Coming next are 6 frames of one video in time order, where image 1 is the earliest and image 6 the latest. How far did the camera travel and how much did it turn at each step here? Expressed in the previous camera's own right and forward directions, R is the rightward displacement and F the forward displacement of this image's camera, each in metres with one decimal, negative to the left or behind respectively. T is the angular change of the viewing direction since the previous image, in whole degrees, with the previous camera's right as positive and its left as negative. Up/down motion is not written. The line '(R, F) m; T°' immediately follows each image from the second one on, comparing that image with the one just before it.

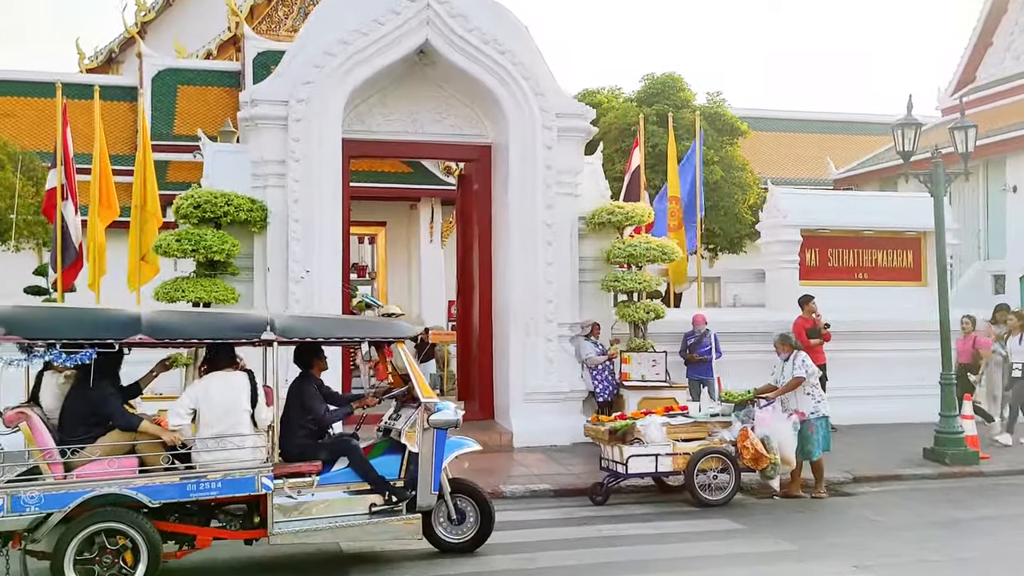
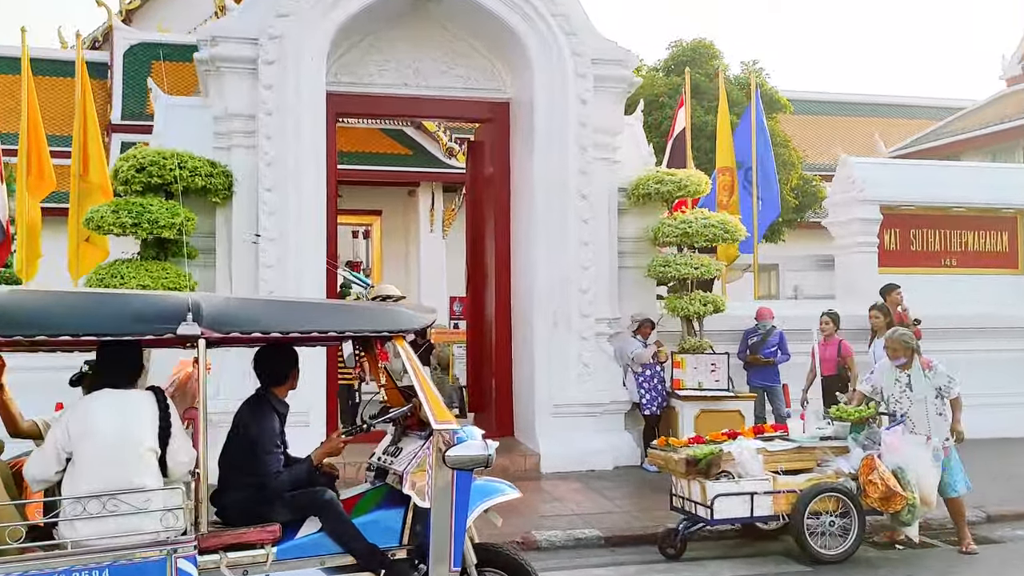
(-0.2, +2.1) m; 0°
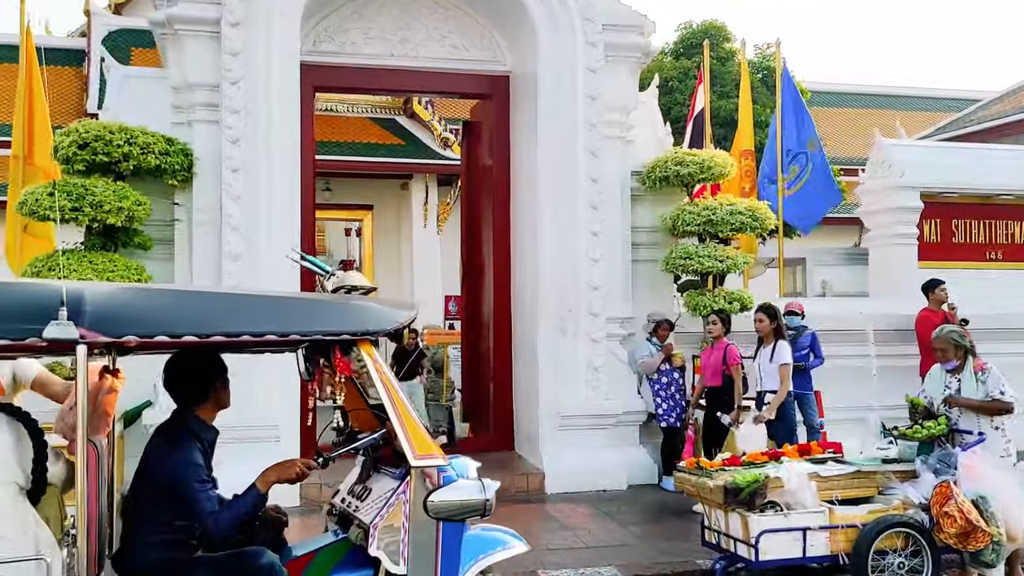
(0.0, +1.0) m; 0°
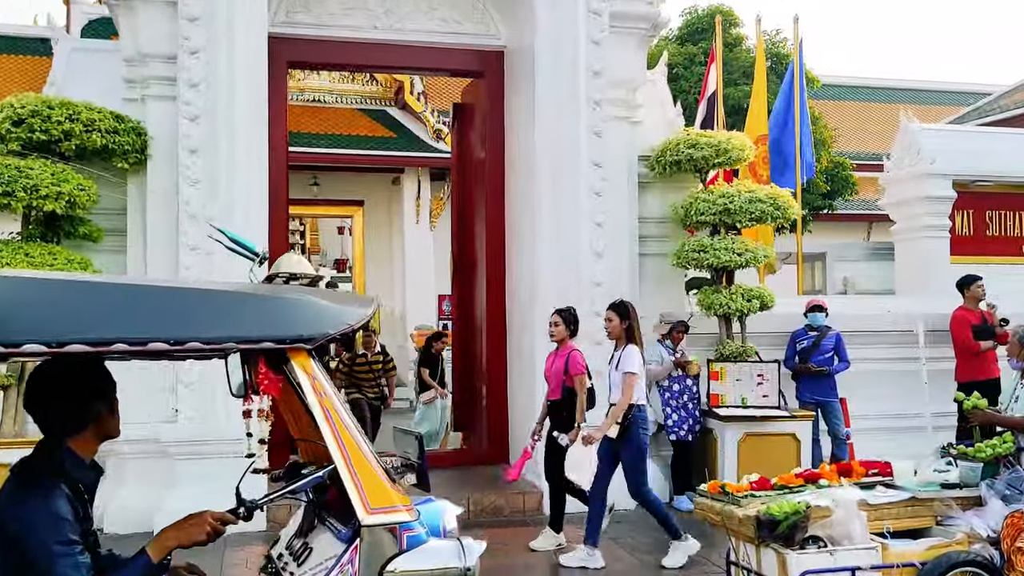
(0.0, +0.8) m; 0°
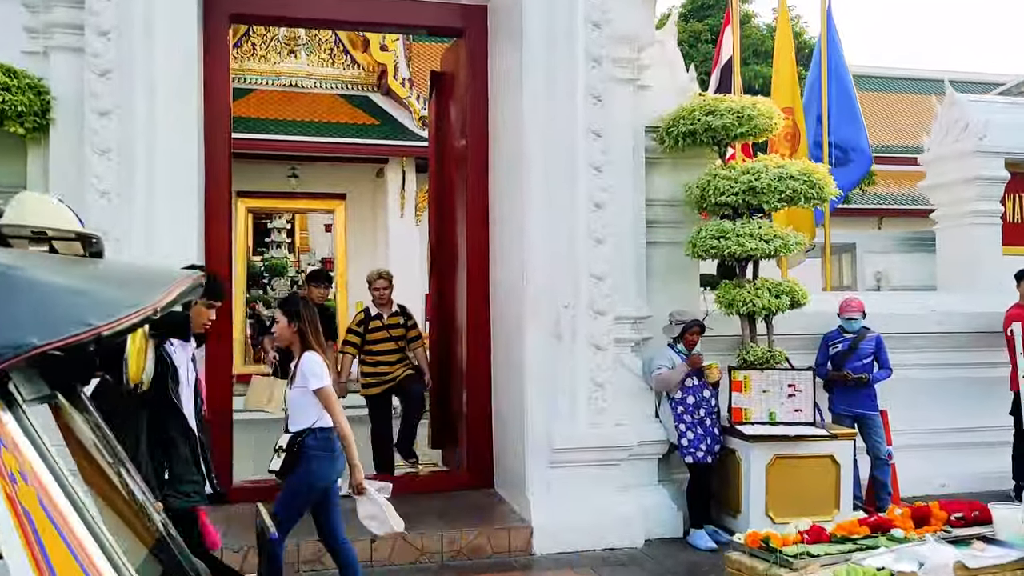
(+0.1, +1.1) m; 0°
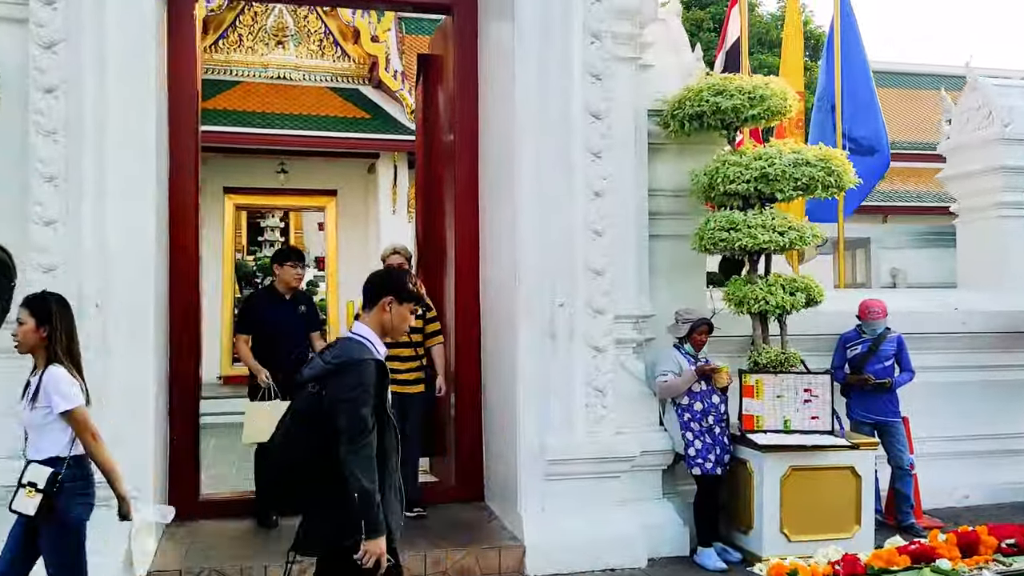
(0.0, +0.5) m; 0°
